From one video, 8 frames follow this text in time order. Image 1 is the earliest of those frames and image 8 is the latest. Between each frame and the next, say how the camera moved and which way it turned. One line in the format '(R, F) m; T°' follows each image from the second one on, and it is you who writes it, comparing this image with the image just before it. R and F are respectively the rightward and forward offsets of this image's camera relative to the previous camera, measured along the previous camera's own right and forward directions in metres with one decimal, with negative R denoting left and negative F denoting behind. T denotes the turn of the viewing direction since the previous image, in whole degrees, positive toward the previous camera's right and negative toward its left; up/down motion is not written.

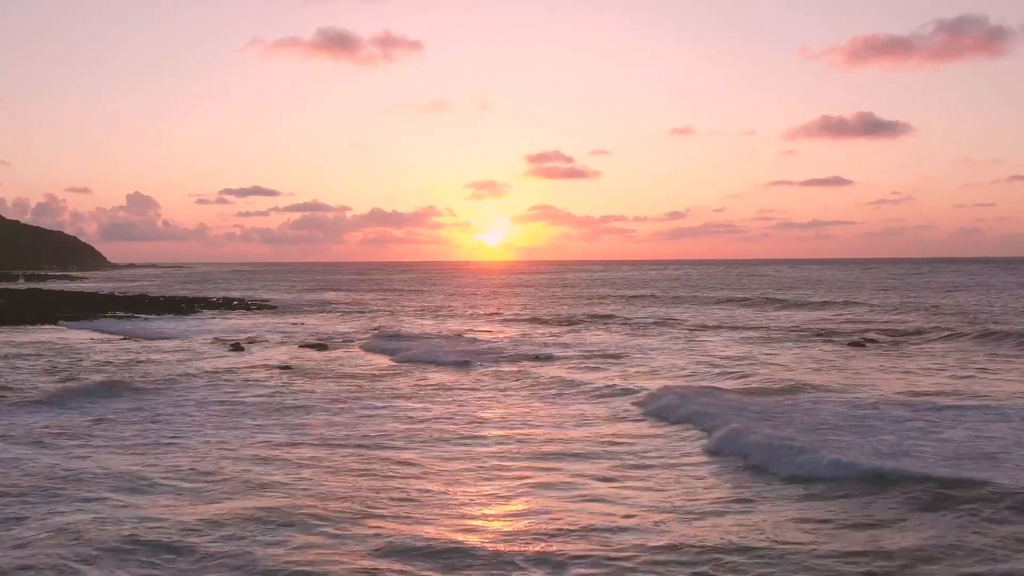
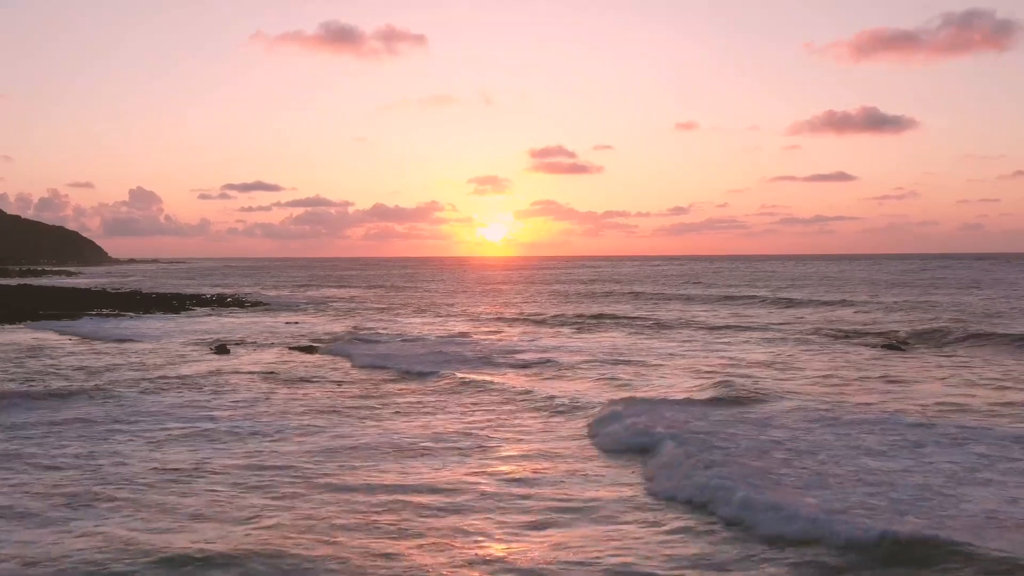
(-0.1, +2.1) m; 0°
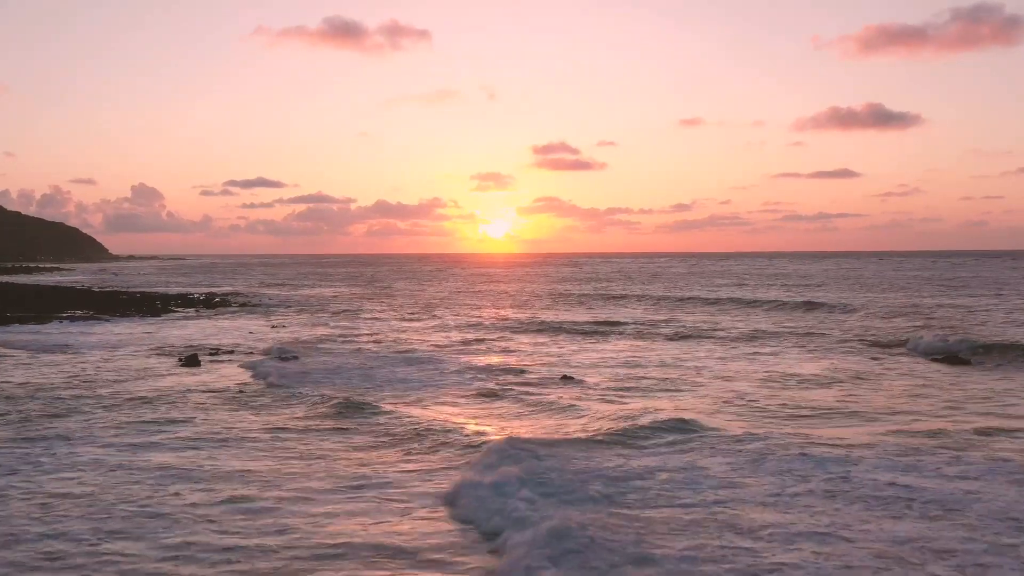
(-0.2, +3.3) m; 0°
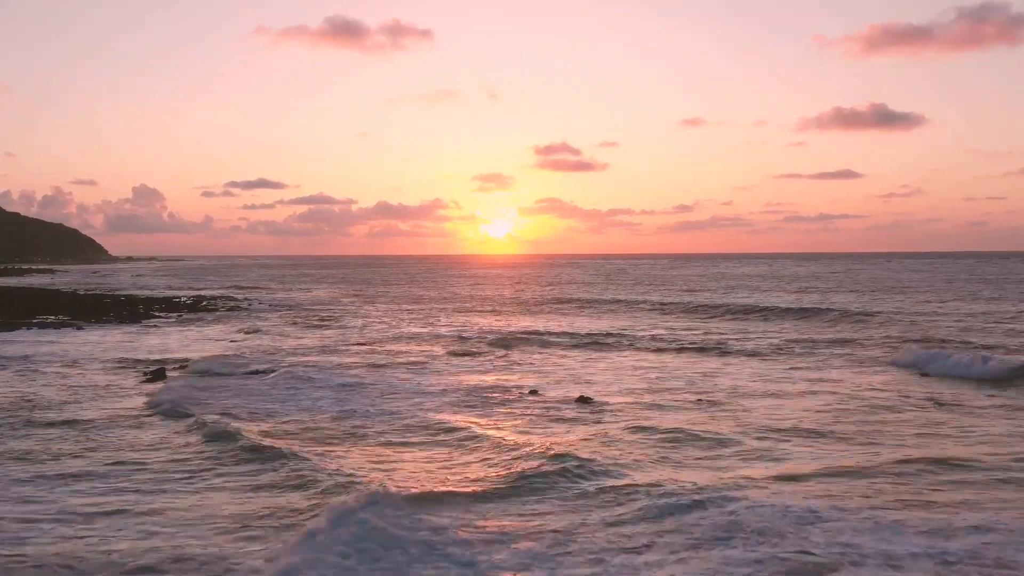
(-0.2, +2.8) m; 0°
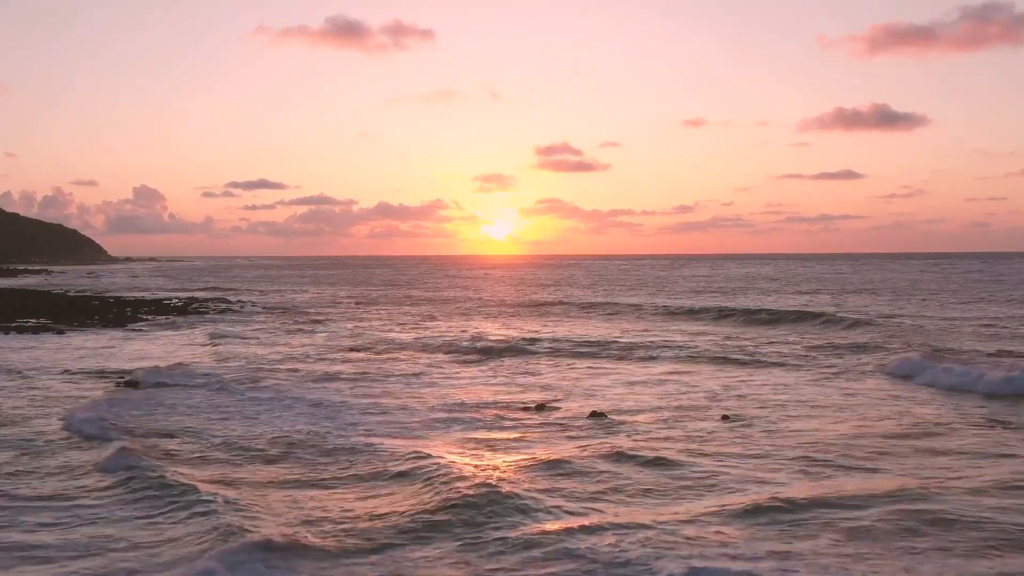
(-0.1, +1.9) m; 0°
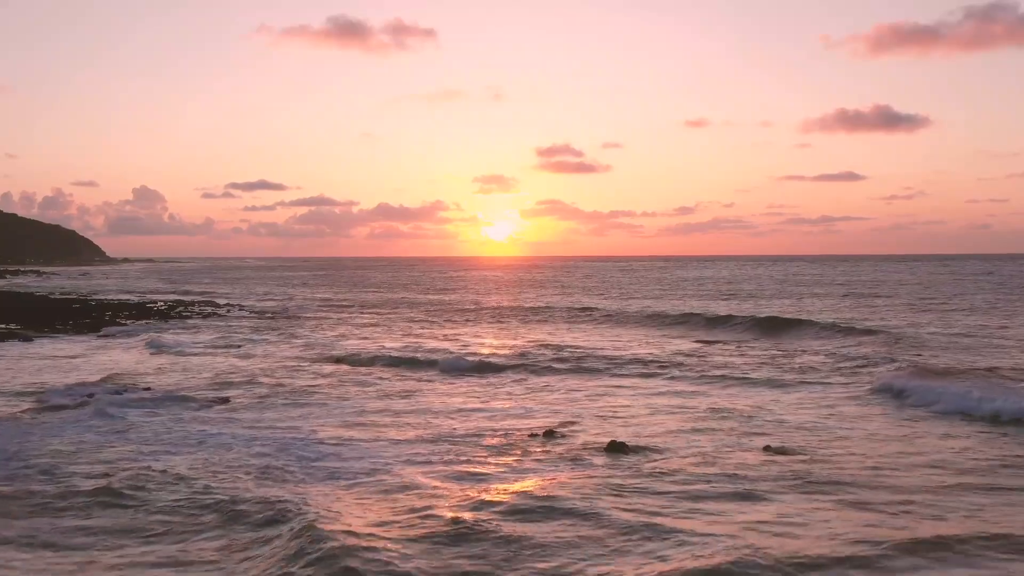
(-0.1, +2.5) m; 0°
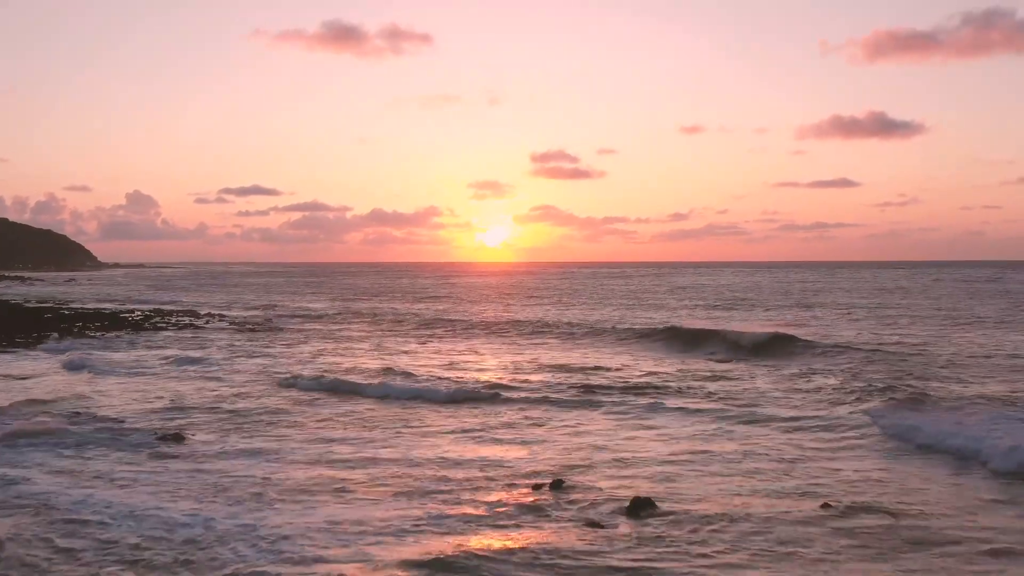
(-0.1, +2.7) m; 0°
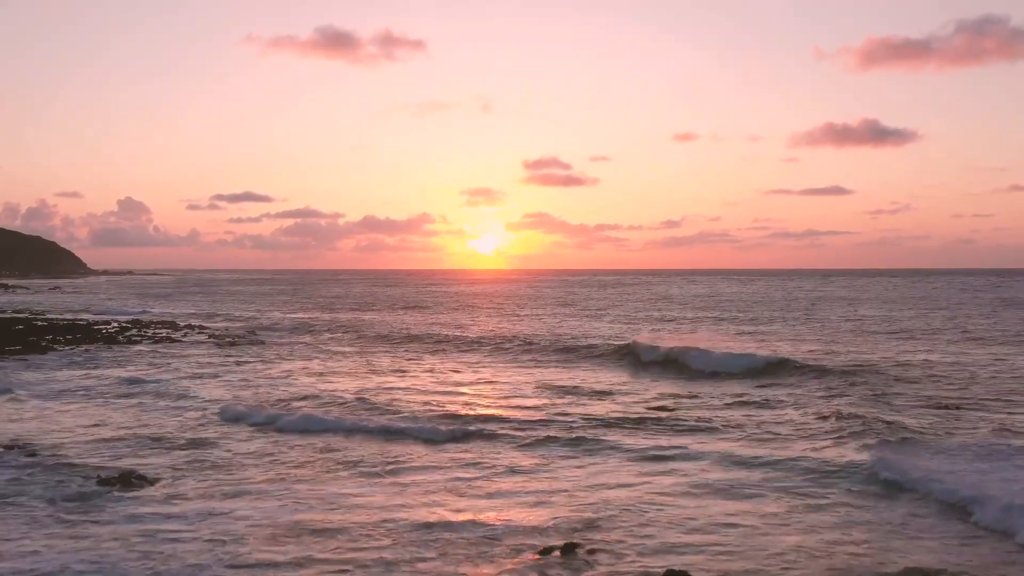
(-0.1, +2.3) m; +1°
